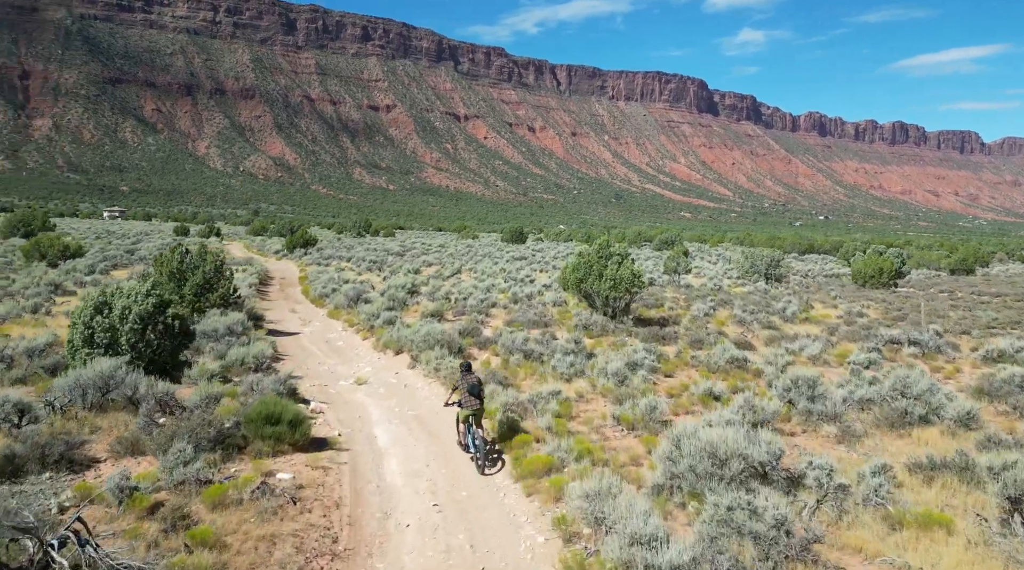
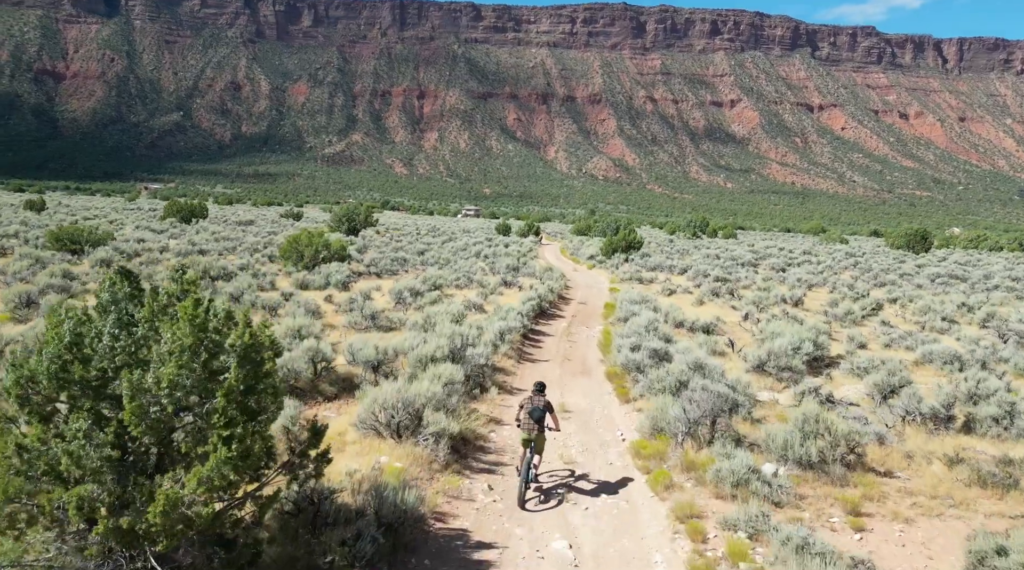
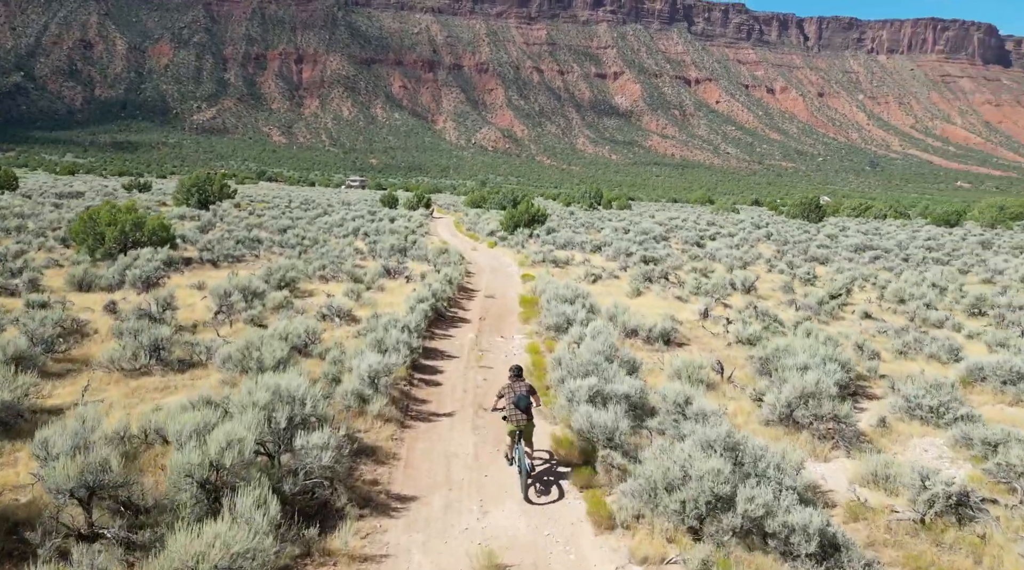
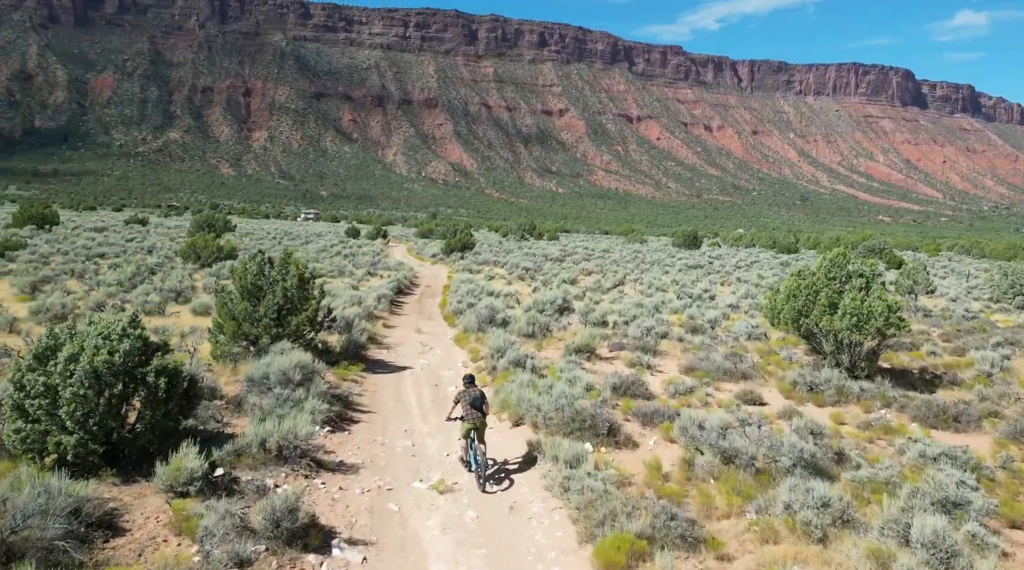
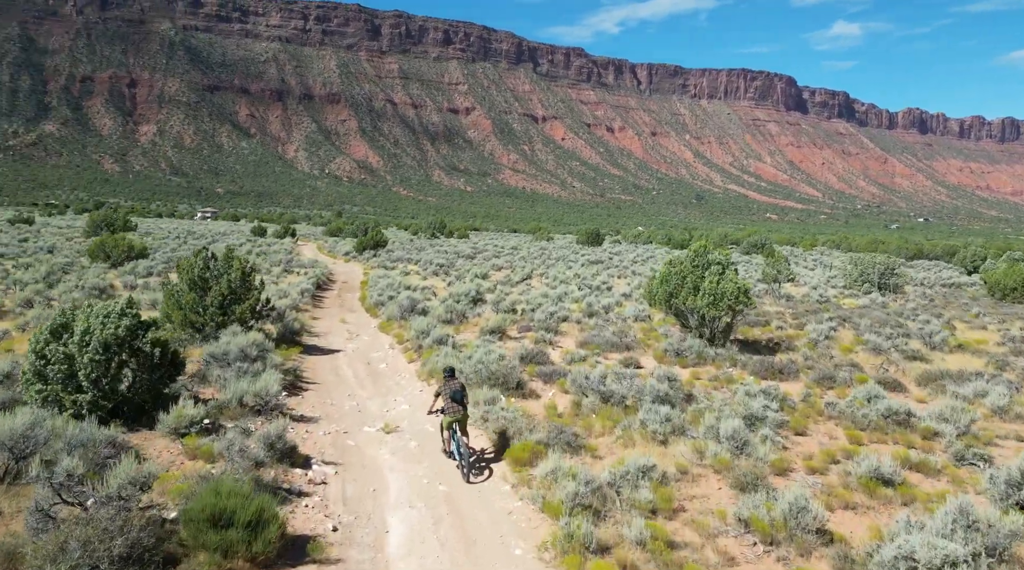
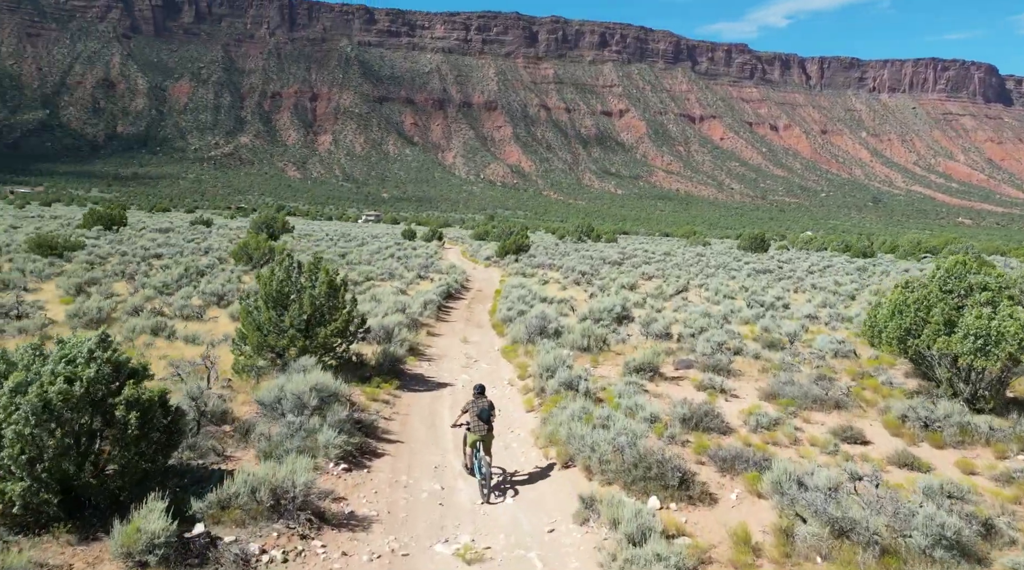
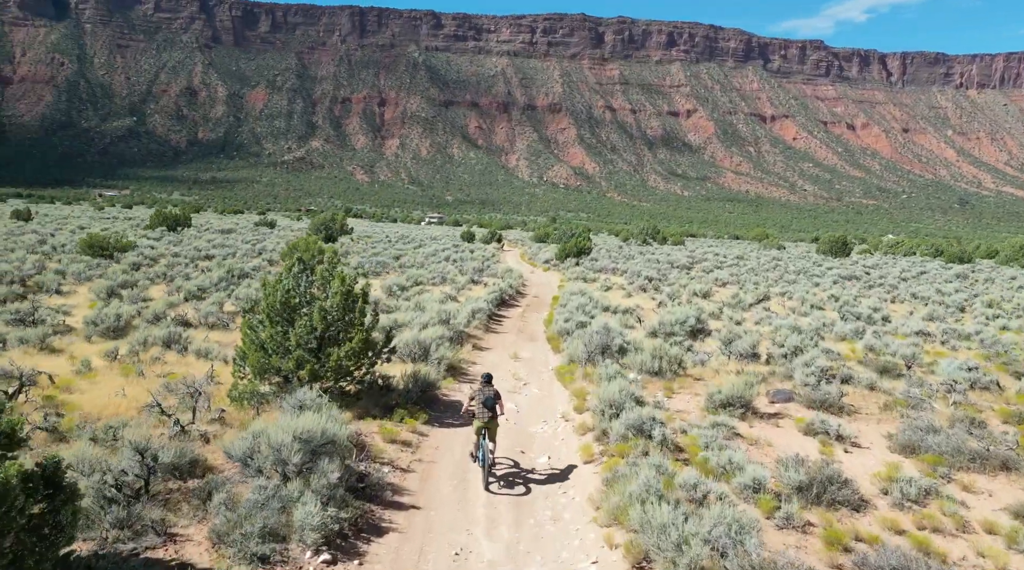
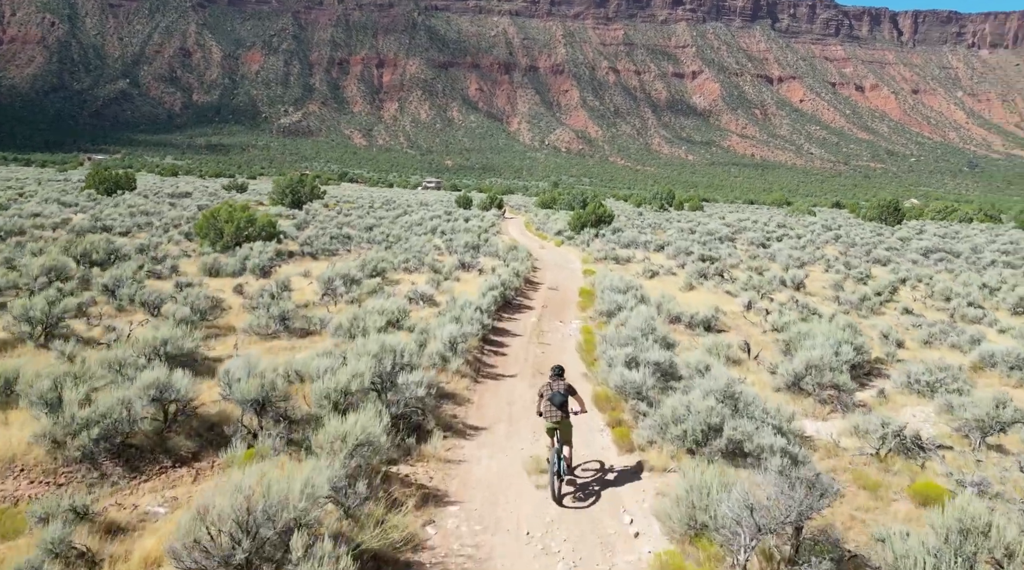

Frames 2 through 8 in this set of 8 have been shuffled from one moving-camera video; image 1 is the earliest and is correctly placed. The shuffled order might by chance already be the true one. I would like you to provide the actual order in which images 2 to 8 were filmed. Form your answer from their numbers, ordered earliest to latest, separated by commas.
5, 4, 6, 7, 2, 8, 3
